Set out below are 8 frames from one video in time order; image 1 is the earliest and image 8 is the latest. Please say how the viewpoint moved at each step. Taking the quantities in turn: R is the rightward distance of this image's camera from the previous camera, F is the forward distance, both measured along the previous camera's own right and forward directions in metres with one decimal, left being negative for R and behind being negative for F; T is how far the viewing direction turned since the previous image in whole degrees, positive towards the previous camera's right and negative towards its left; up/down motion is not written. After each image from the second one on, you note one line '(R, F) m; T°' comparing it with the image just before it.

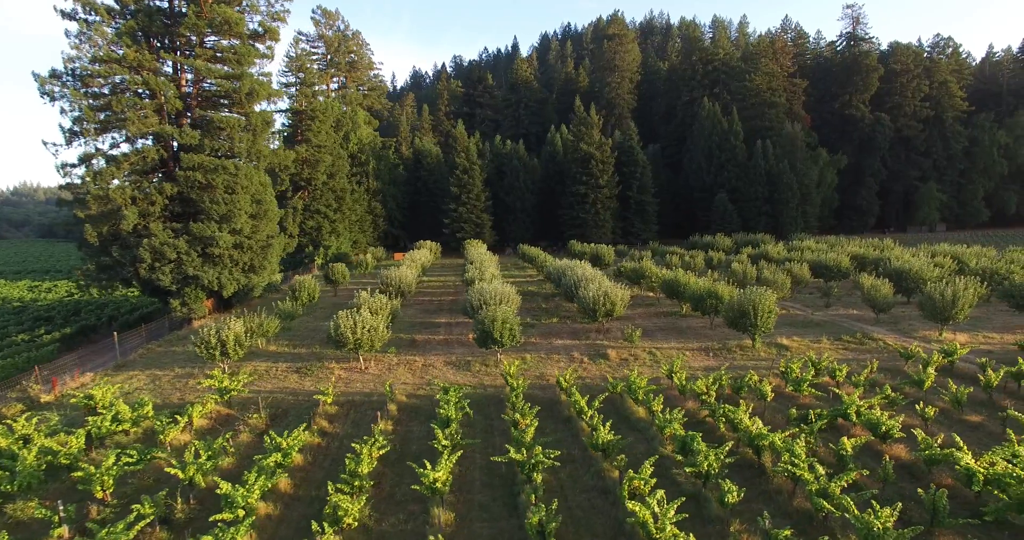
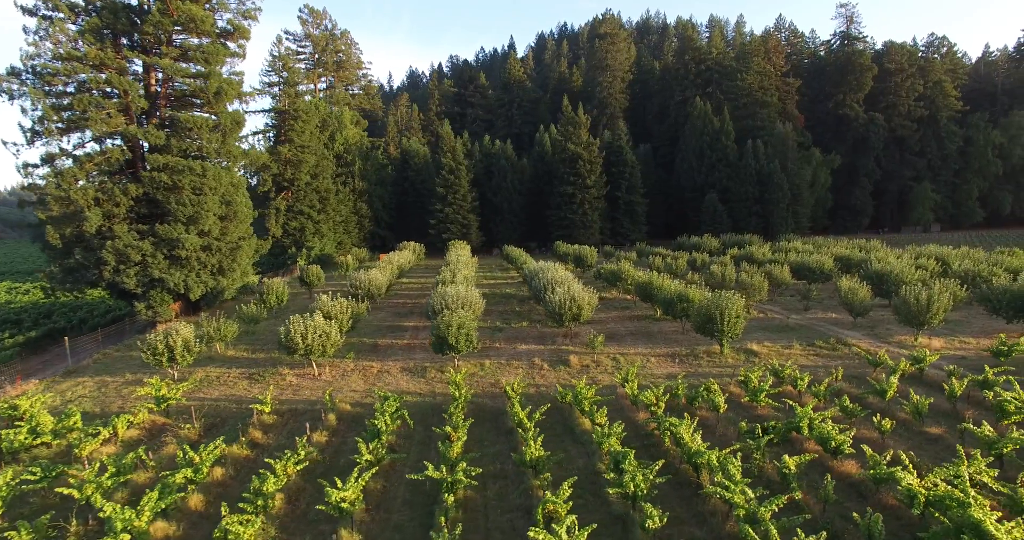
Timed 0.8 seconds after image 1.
(+1.3, +0.4) m; 0°
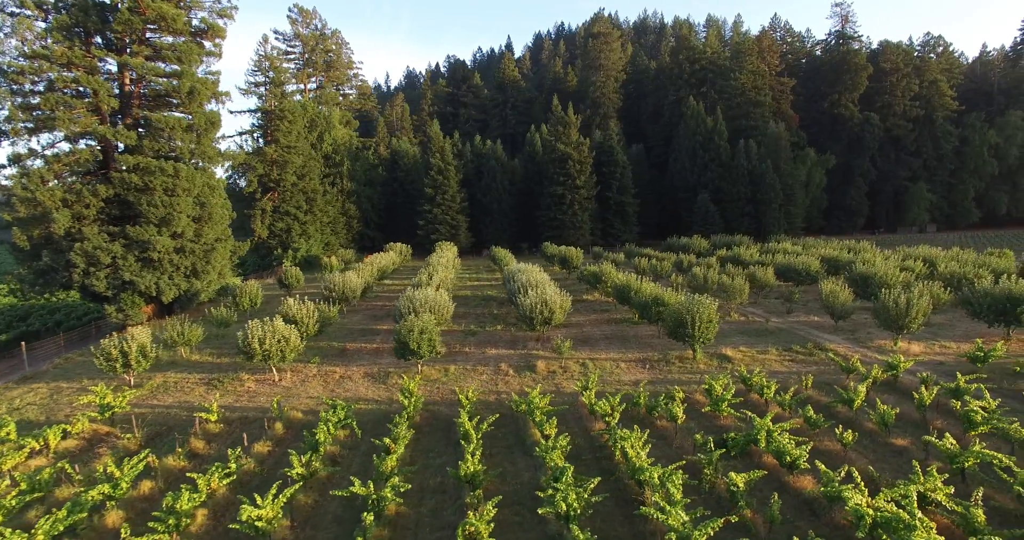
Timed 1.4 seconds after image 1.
(+1.0, +0.4) m; 0°
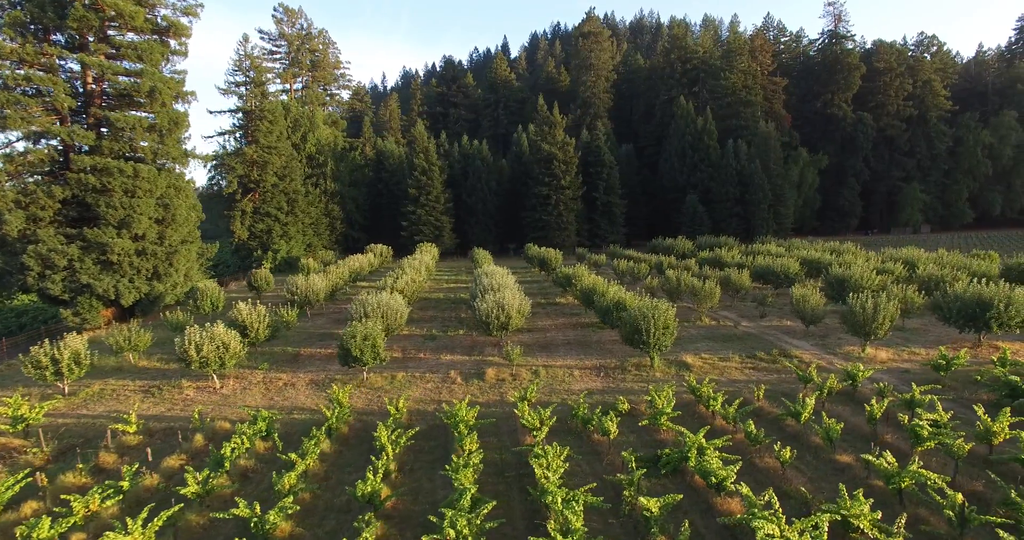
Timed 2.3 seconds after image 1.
(+1.5, +0.5) m; 0°
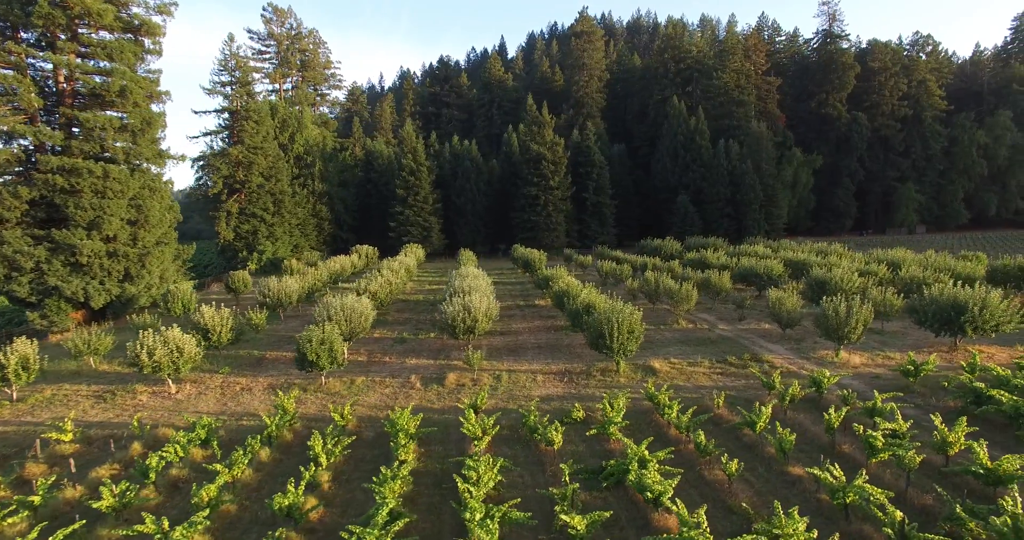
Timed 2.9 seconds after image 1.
(+1.1, +0.3) m; 0°
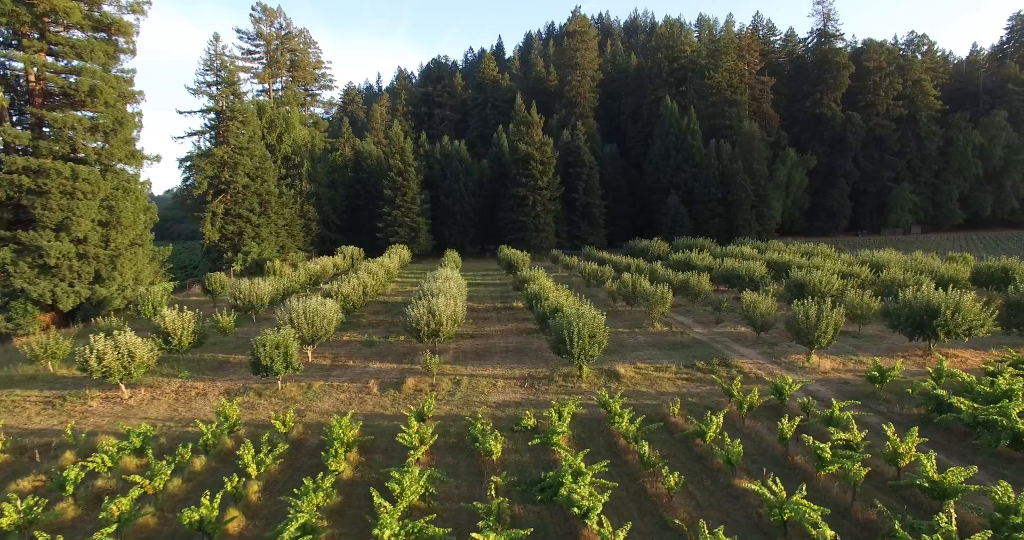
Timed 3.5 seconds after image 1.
(+1.1, +0.3) m; 0°
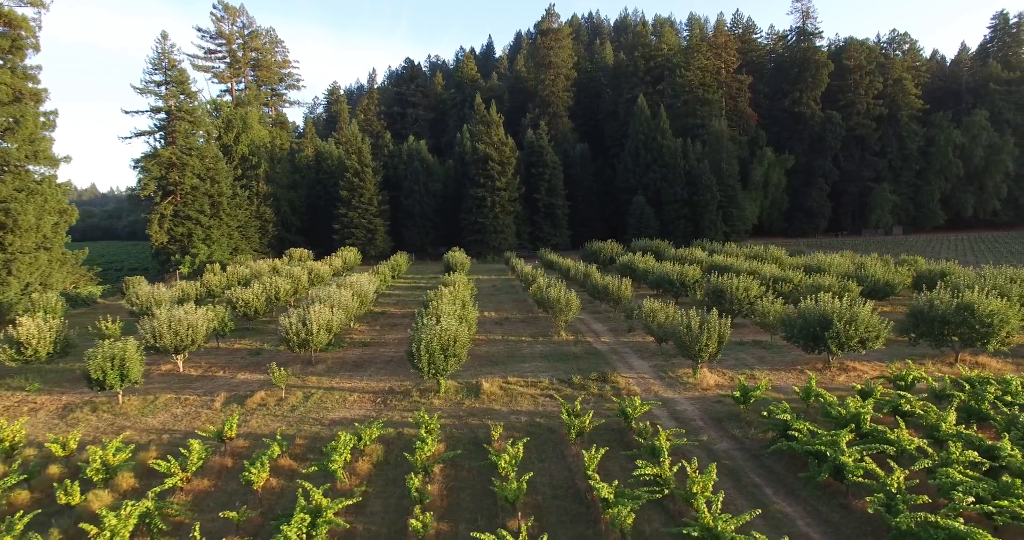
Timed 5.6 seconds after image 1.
(+3.9, +0.8) m; 0°
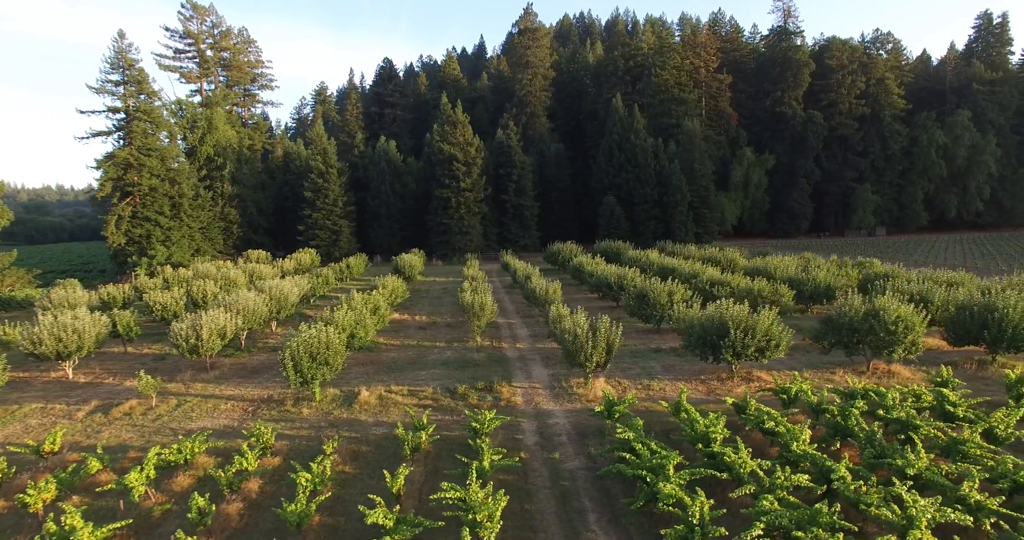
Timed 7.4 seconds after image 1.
(+3.2, +0.5) m; 0°
